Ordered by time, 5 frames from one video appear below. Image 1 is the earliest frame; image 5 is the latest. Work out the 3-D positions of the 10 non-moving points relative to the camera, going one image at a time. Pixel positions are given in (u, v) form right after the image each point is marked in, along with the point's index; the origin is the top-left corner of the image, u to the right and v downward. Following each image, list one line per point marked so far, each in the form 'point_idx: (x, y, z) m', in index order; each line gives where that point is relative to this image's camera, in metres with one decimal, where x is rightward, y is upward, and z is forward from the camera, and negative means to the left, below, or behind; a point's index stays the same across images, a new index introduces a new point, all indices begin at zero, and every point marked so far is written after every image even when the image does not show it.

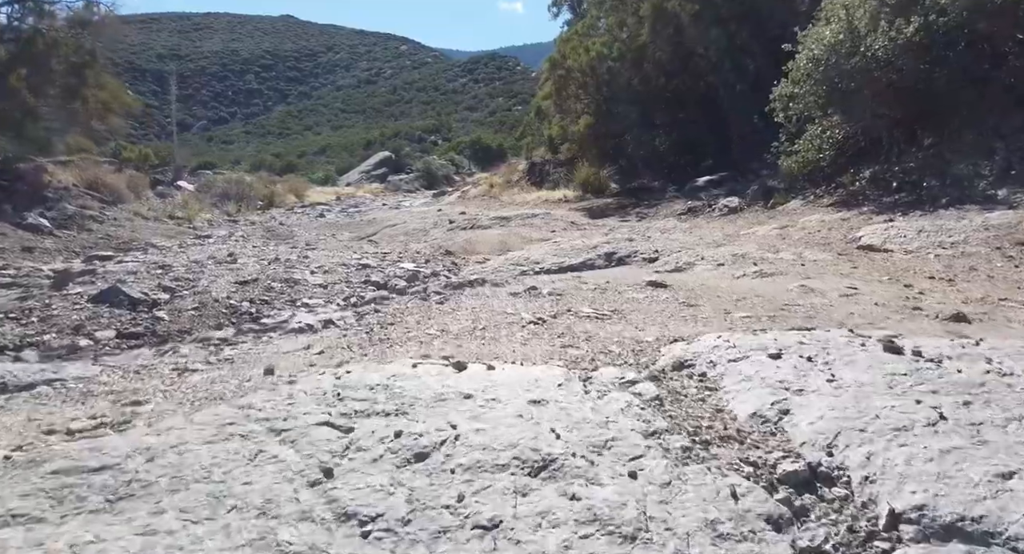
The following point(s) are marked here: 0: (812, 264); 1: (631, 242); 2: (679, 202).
0: (+2.2, +0.1, +5.5) m
1: (+1.3, +0.4, +8.2) m
2: (+2.9, +1.3, +12.9) m
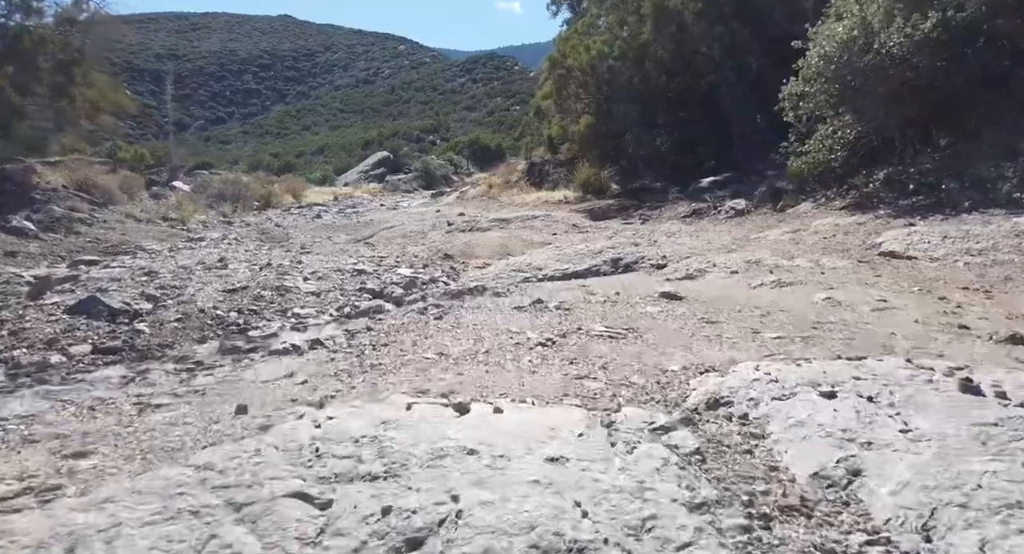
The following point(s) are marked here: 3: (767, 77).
0: (+2.2, 0.0, +5.2) m
1: (+1.3, +0.3, +7.9) m
2: (+2.9, +1.2, +12.6) m
3: (+5.3, +4.3, +15.9) m
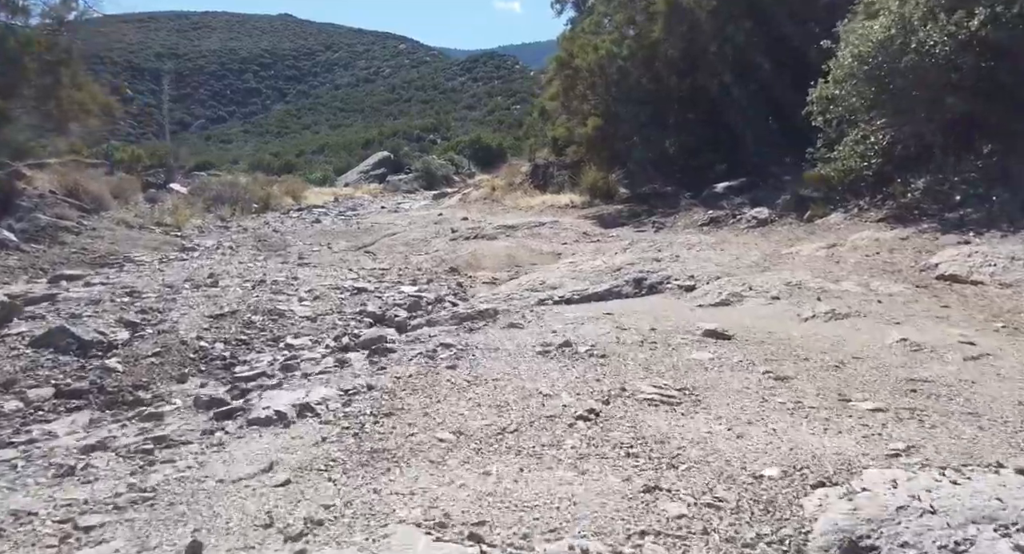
0: (+2.3, -0.2, +4.6) m
1: (+1.4, +0.1, +7.3) m
2: (+3.0, +1.0, +12.0) m
3: (+5.4, +4.1, +15.3) m
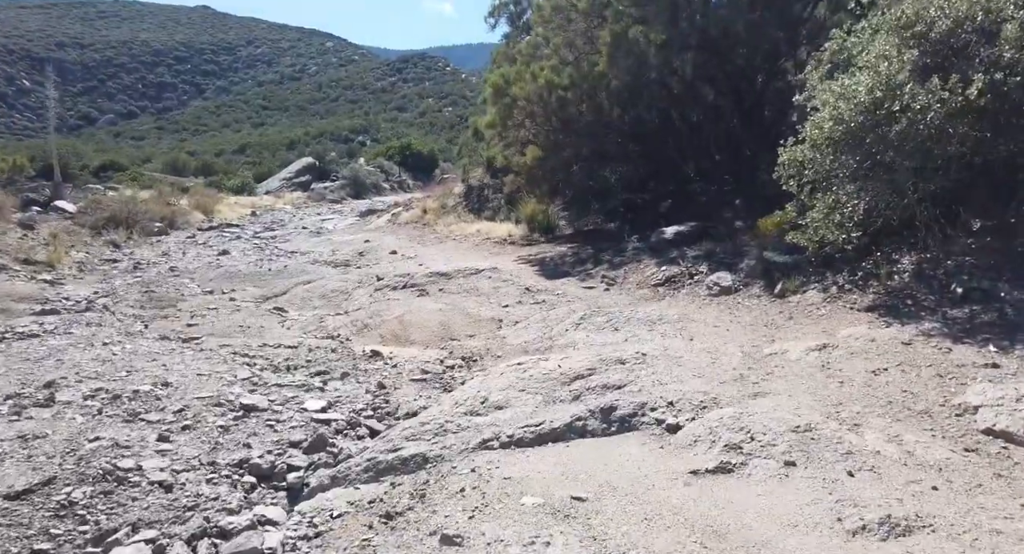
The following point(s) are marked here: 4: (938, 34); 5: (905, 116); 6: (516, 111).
0: (+2.0, -1.0, +3.5) m
1: (+0.9, -0.7, +6.1) m
2: (+2.0, +0.1, +10.9) m
3: (+4.1, +3.2, +14.4) m
4: (+4.1, +2.3, +7.2) m
5: (+3.6, +1.5, +6.9) m
6: (0.0, +3.5, +16.0) m
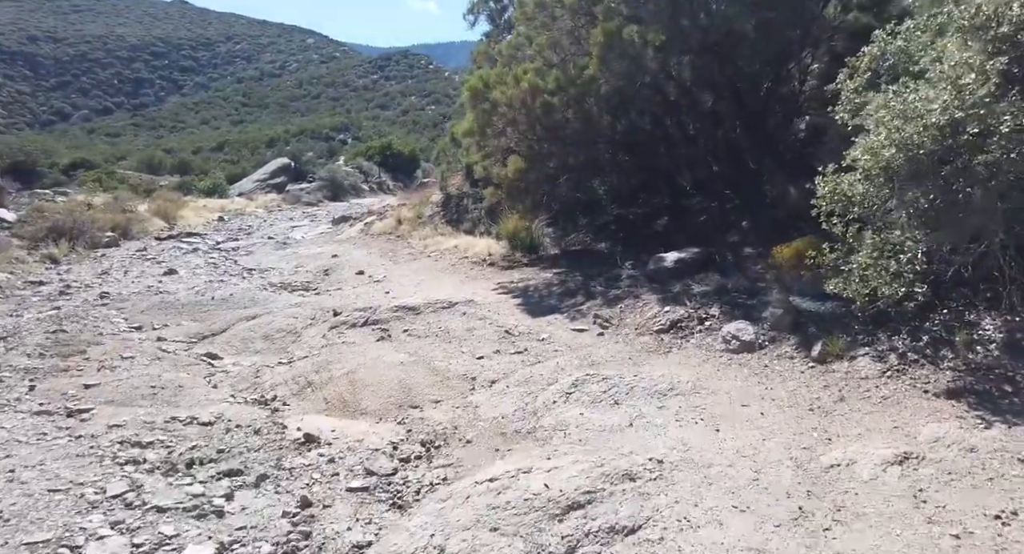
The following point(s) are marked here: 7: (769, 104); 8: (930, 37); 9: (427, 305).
0: (+1.9, -1.5, +1.8) m
1: (+0.7, -1.2, +4.4) m
2: (+1.7, -0.4, +9.2) m
3: (+3.7, +2.7, +12.8) m
4: (+3.9, +1.8, +5.6) m
5: (+3.4, +0.9, +5.3) m
6: (-0.4, +3.0, +14.3) m
7: (+4.4, +2.9, +12.8) m
8: (+3.8, +2.2, +7.0) m
9: (-1.3, -0.5, +10.6) m
